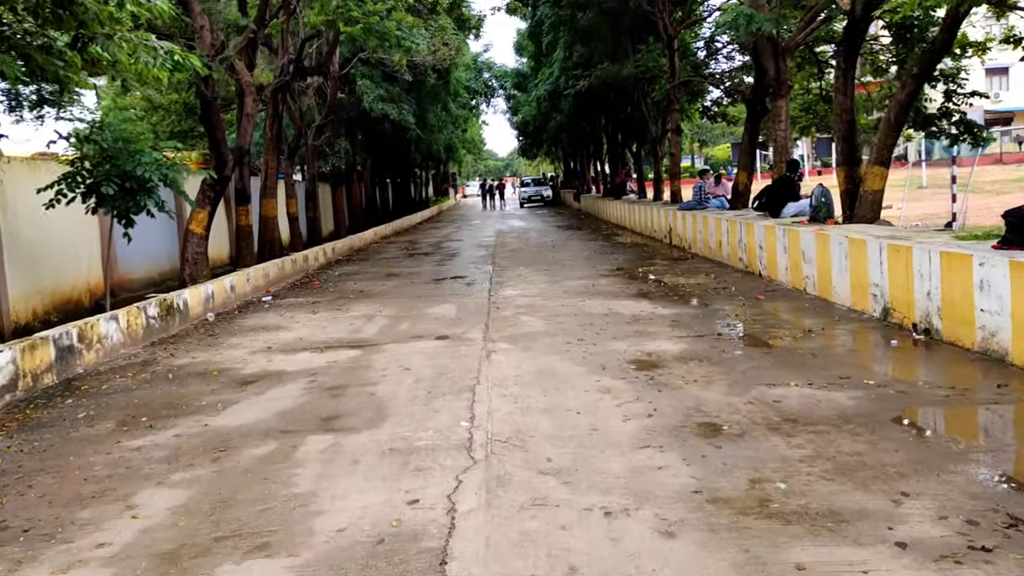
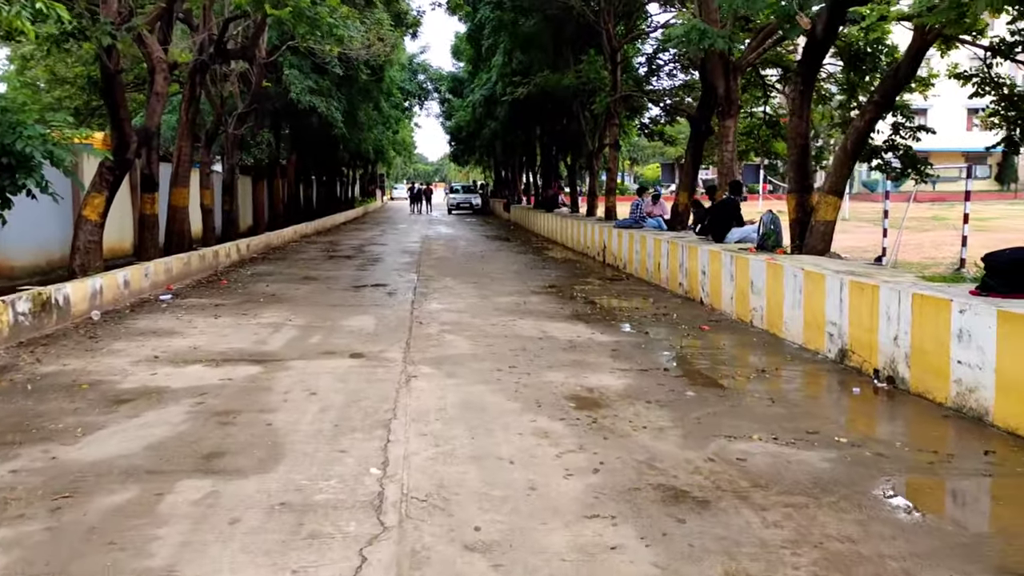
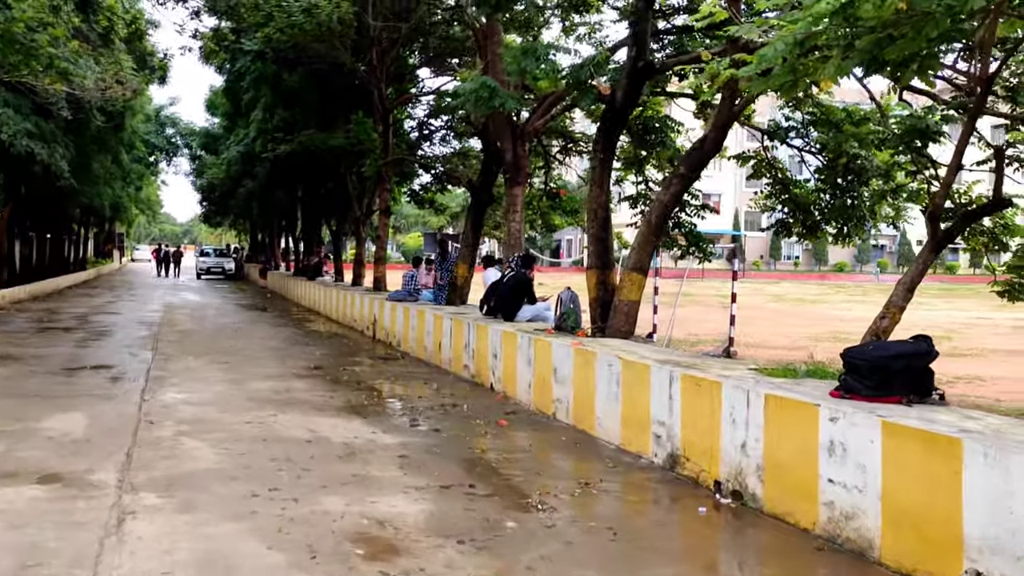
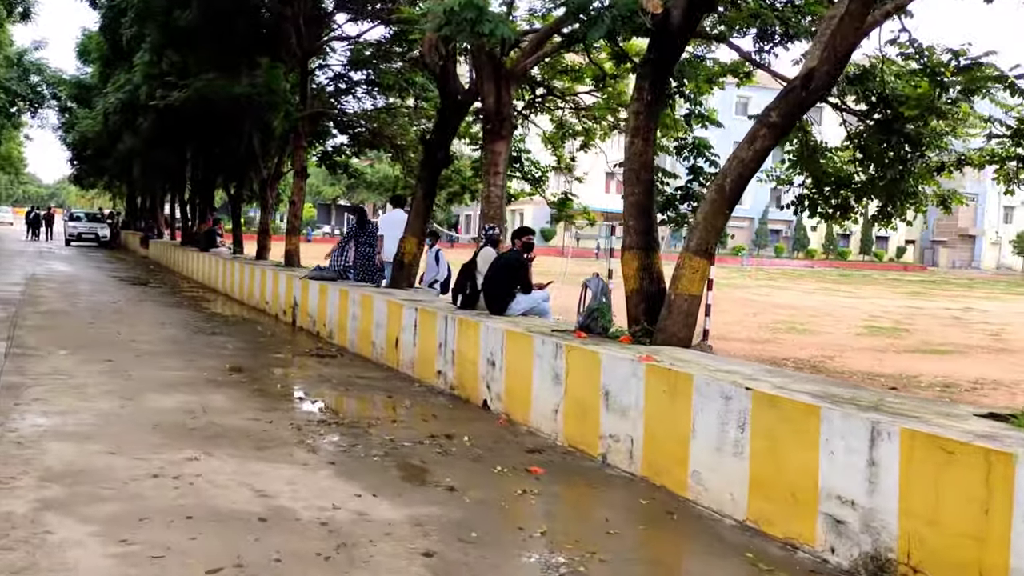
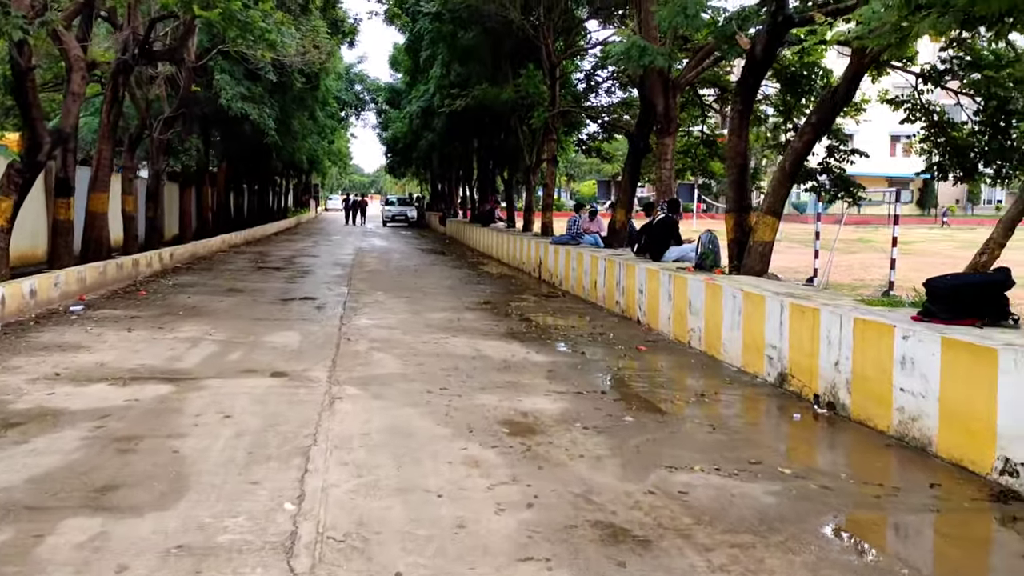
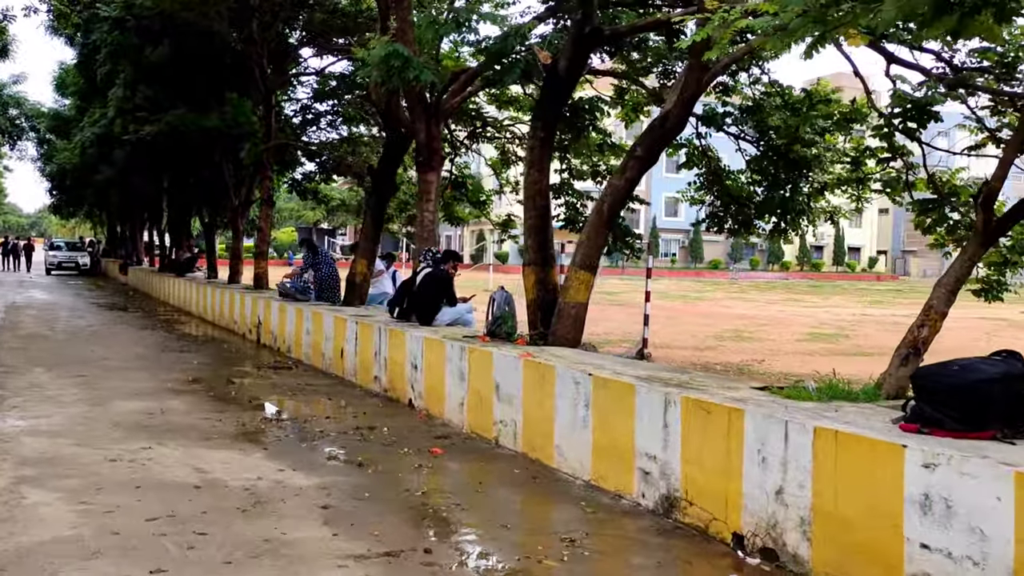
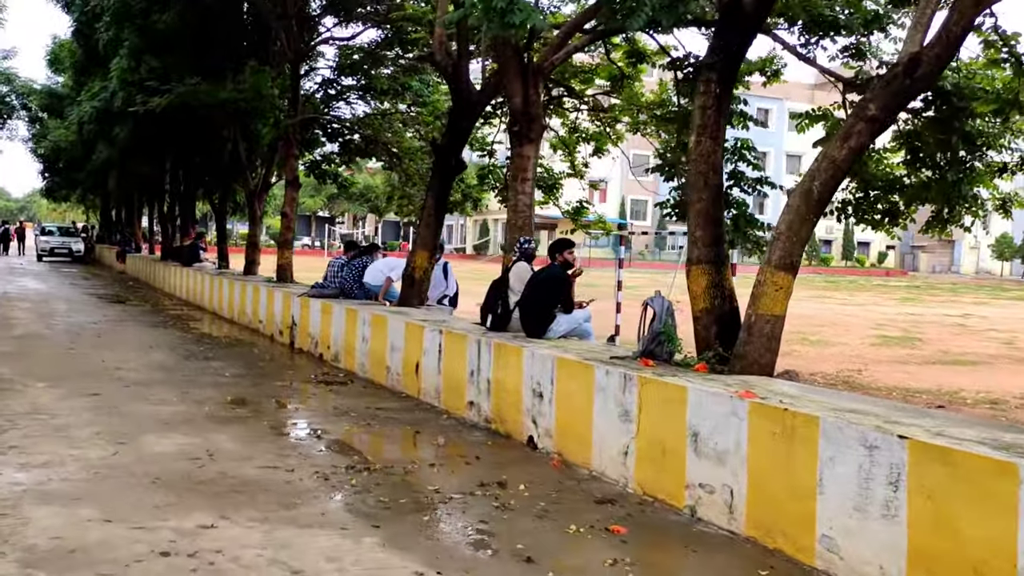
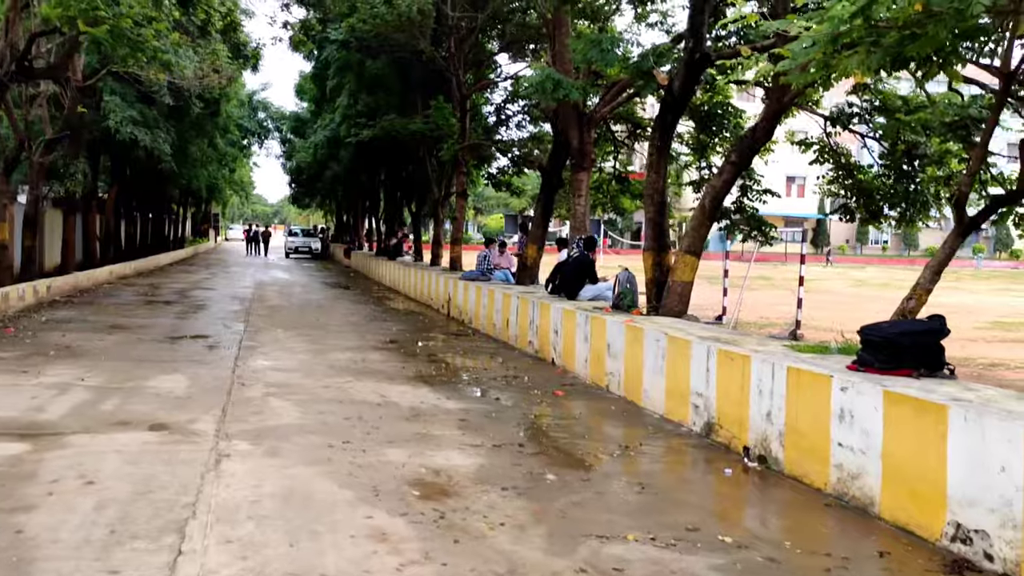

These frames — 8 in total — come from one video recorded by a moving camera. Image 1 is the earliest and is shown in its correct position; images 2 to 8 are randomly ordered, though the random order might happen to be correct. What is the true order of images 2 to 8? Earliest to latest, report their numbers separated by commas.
2, 5, 8, 3, 6, 4, 7
